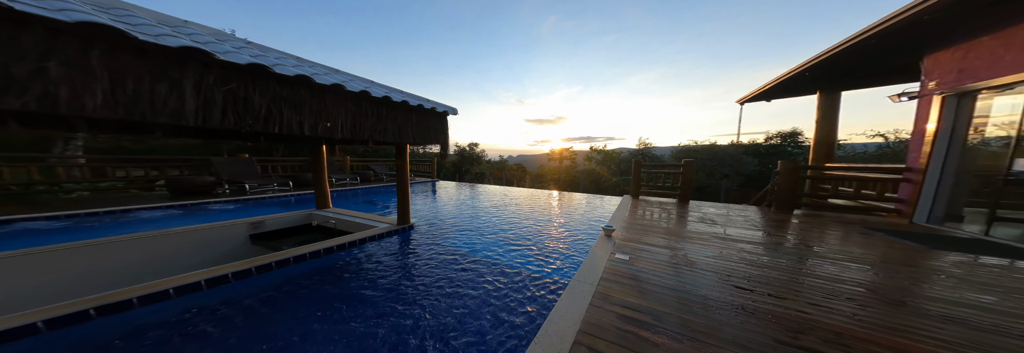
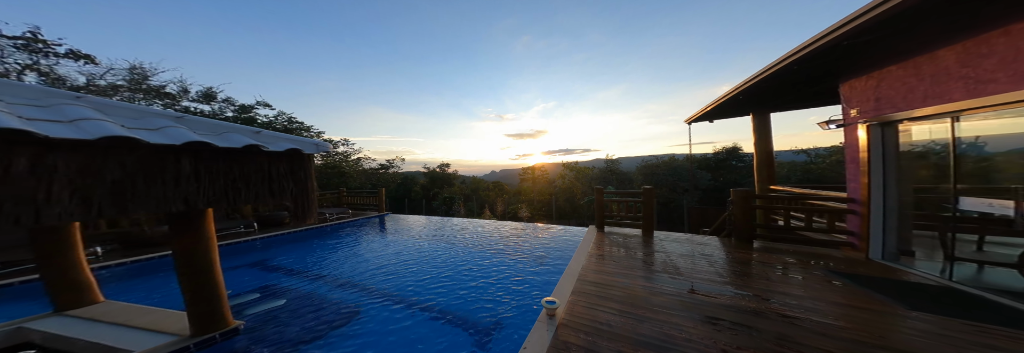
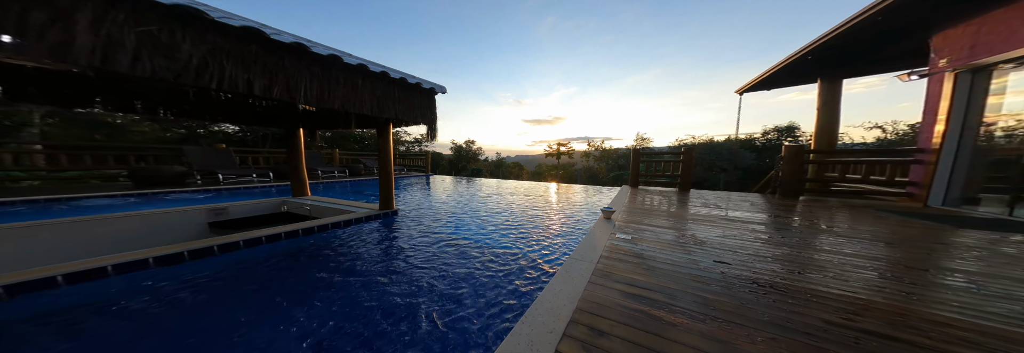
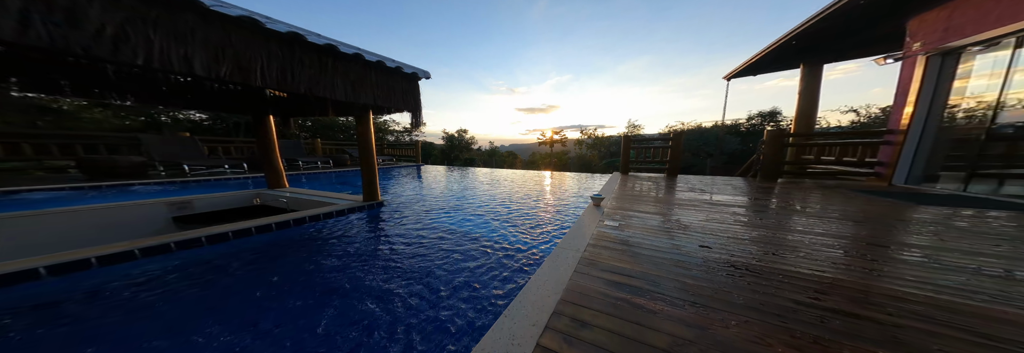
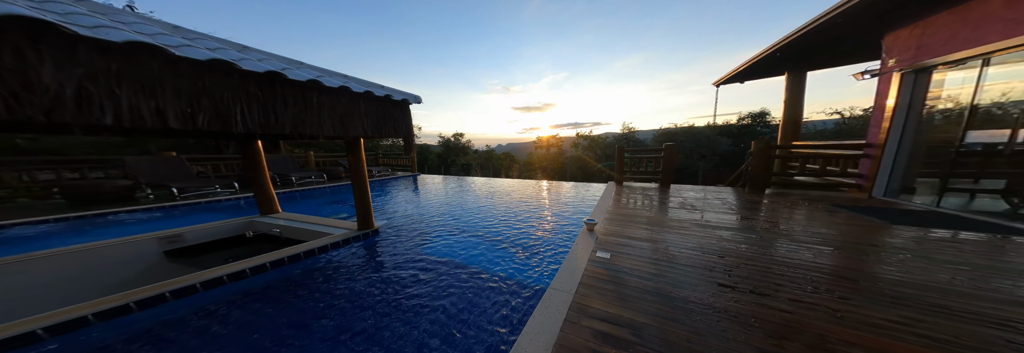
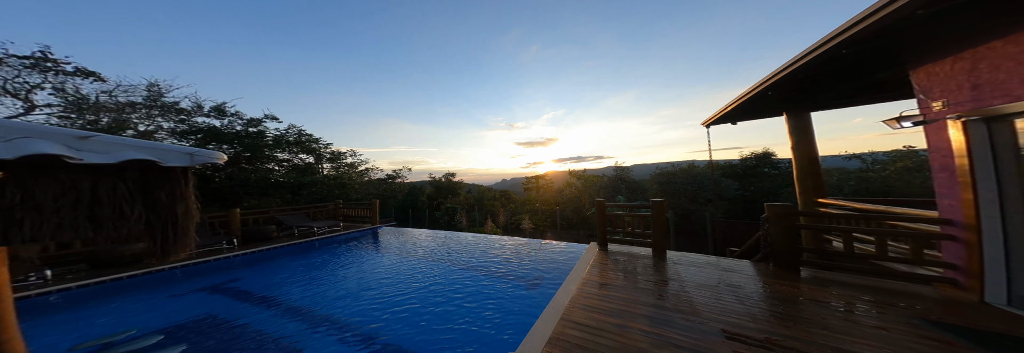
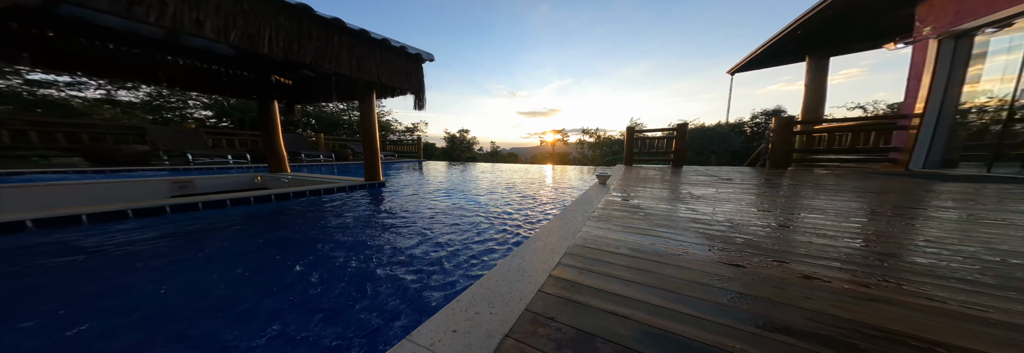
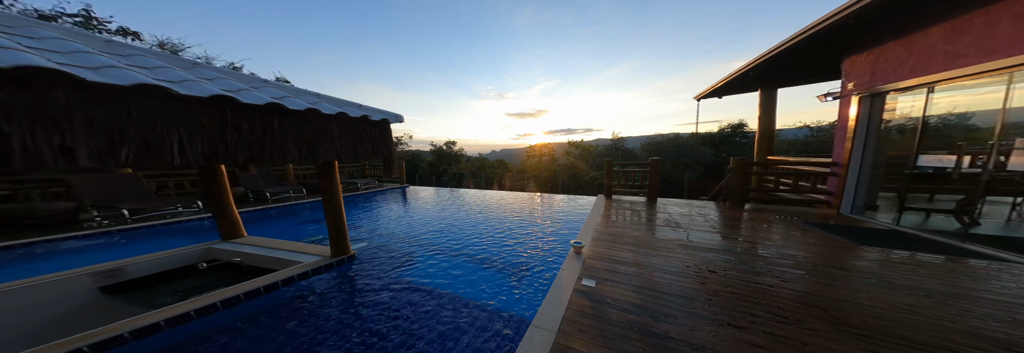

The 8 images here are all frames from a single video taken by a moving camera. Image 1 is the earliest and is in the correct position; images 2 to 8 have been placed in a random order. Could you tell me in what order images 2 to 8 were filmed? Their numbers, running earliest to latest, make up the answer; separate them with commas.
3, 7, 4, 5, 8, 2, 6
